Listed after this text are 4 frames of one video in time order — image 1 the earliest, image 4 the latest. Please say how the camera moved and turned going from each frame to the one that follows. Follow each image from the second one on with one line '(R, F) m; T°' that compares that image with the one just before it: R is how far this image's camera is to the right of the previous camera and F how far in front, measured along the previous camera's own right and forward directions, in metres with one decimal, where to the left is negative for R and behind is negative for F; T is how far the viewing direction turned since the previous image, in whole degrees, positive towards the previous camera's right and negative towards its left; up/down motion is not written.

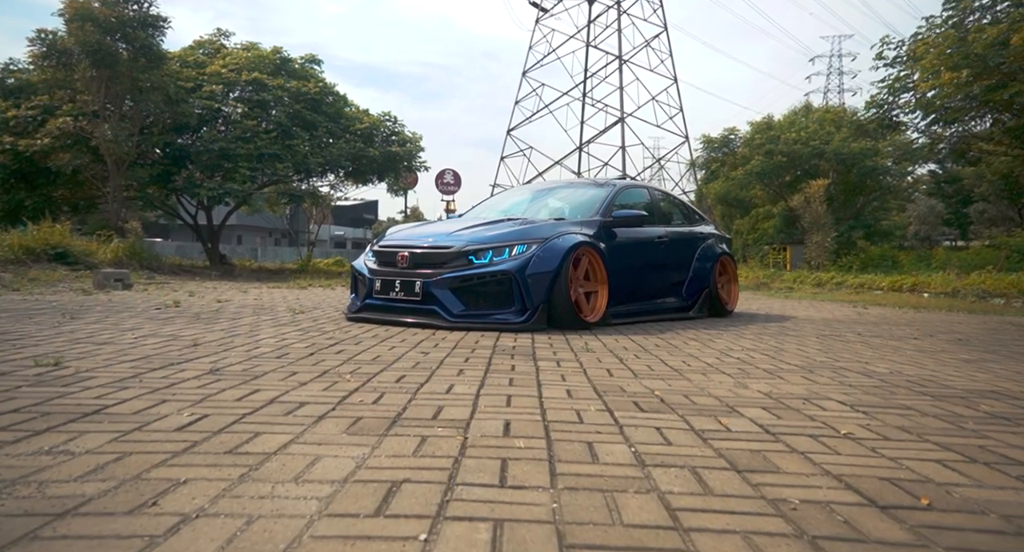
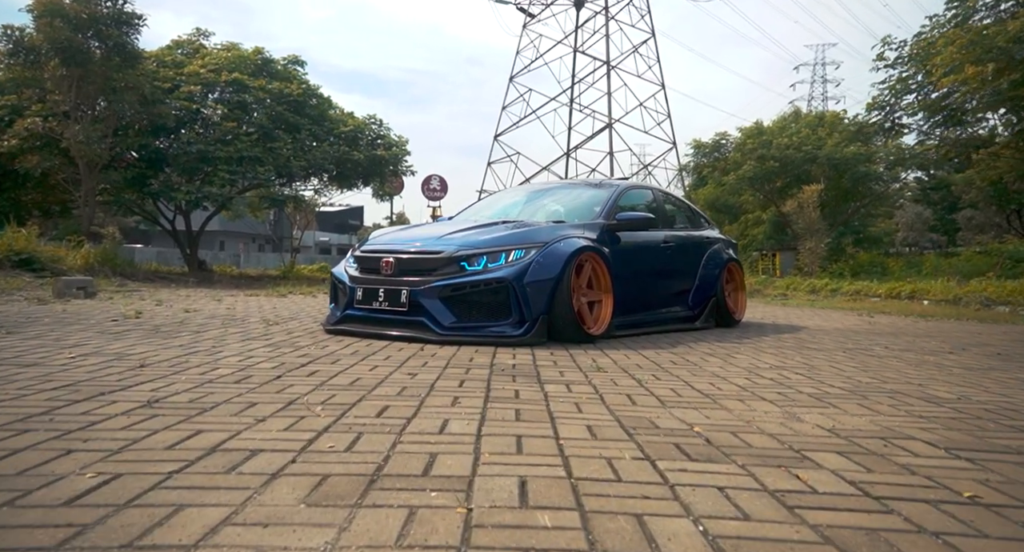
(-0.1, +0.6) m; +1°
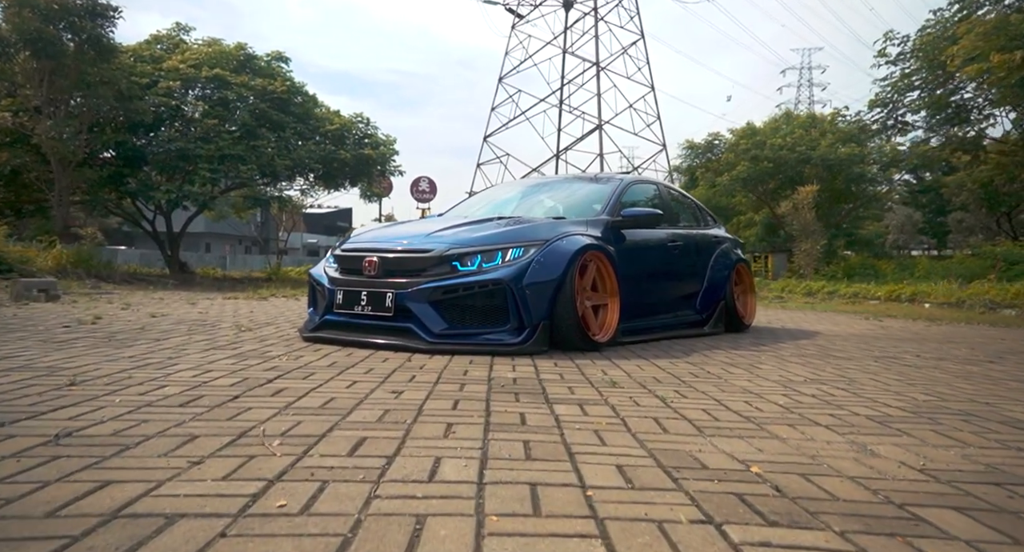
(-0.1, +0.5) m; +1°
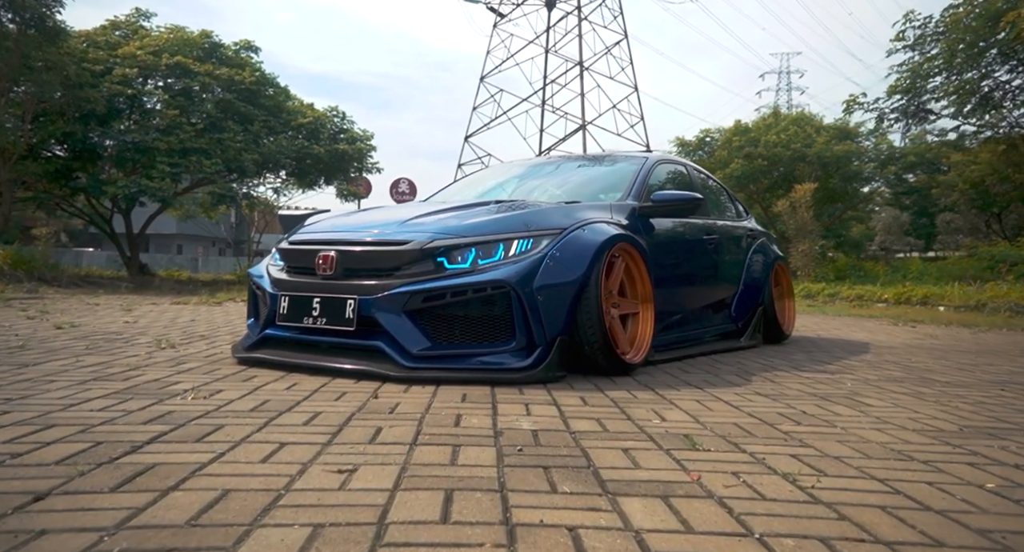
(-0.1, +1.3) m; +2°
